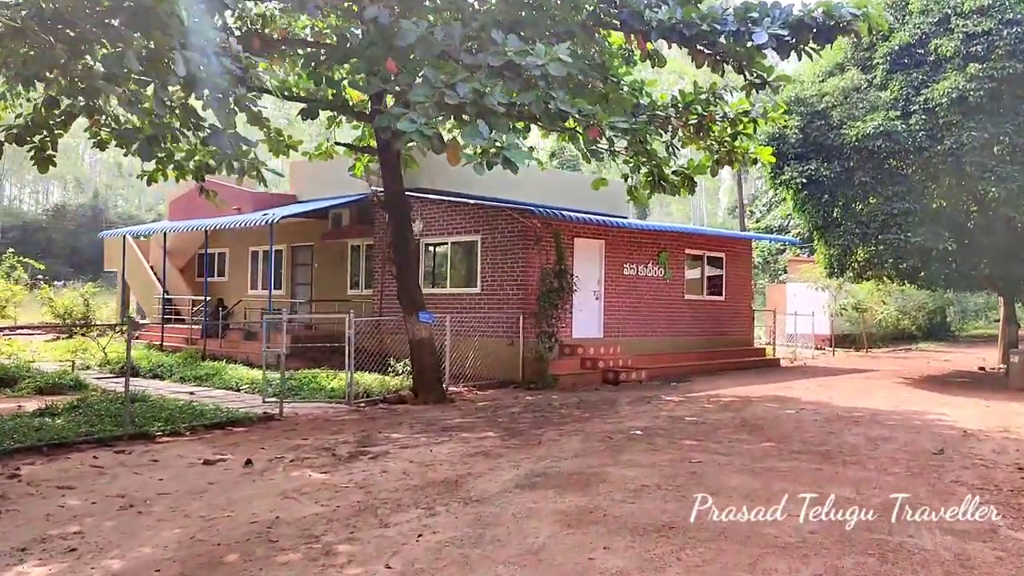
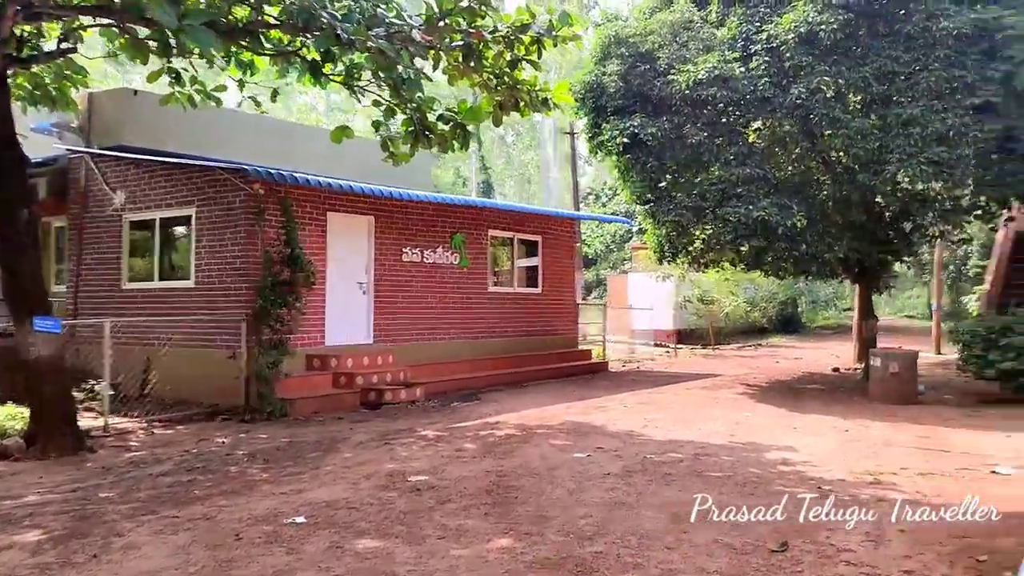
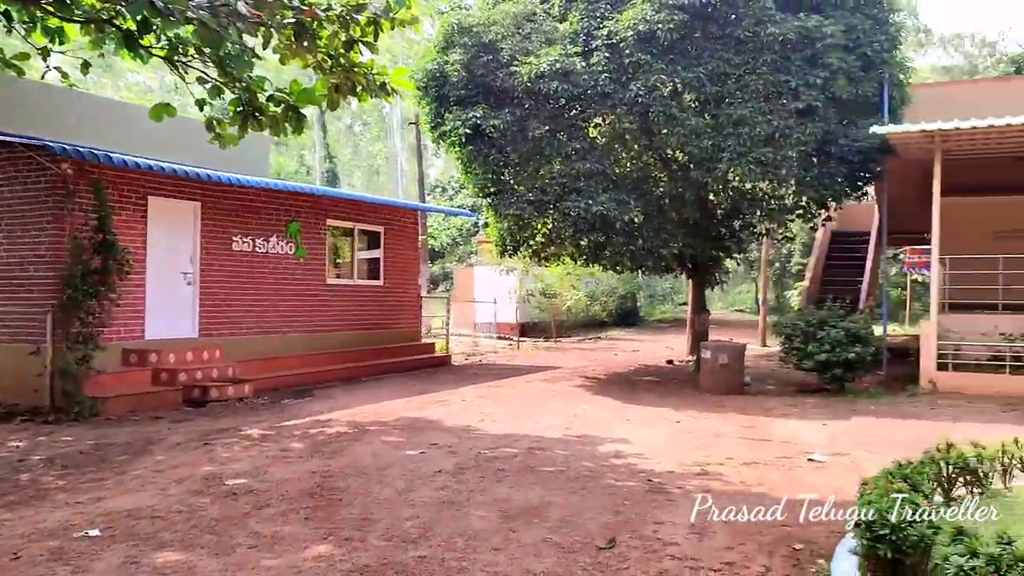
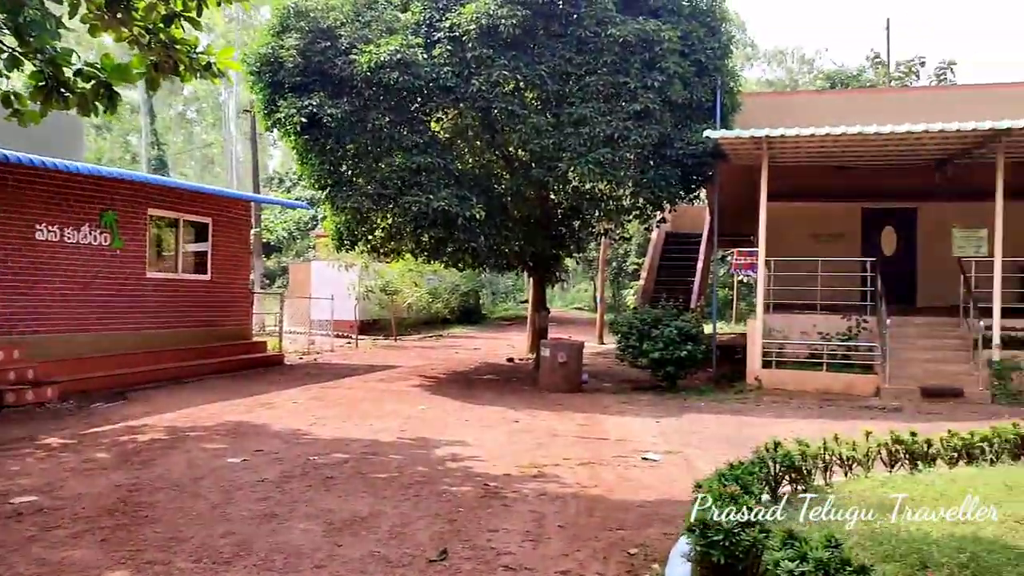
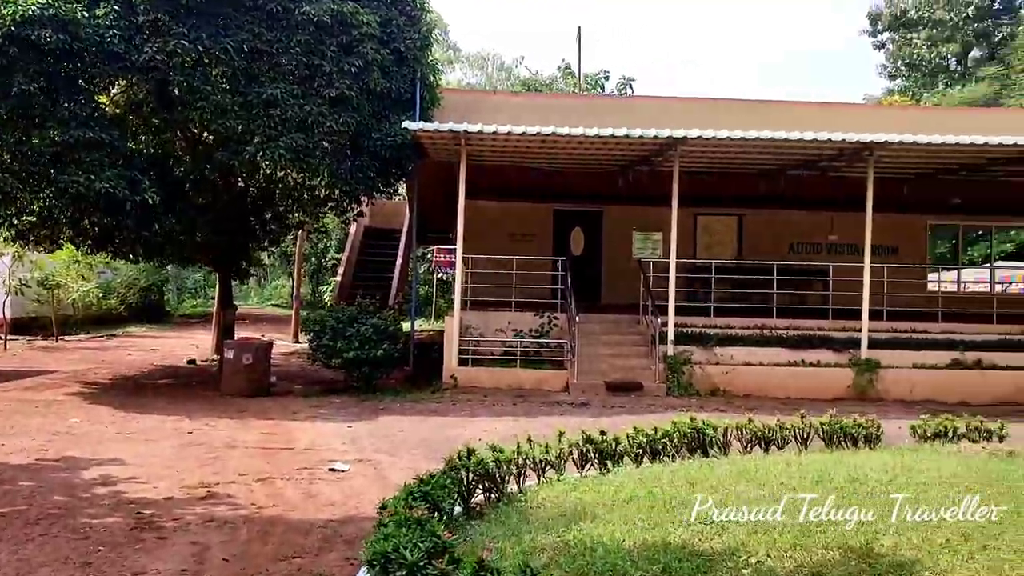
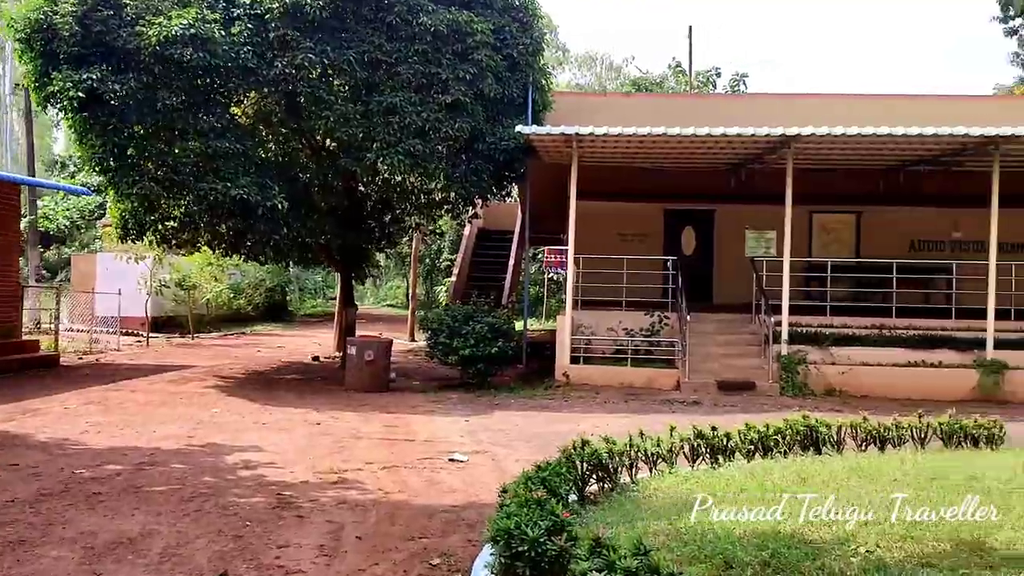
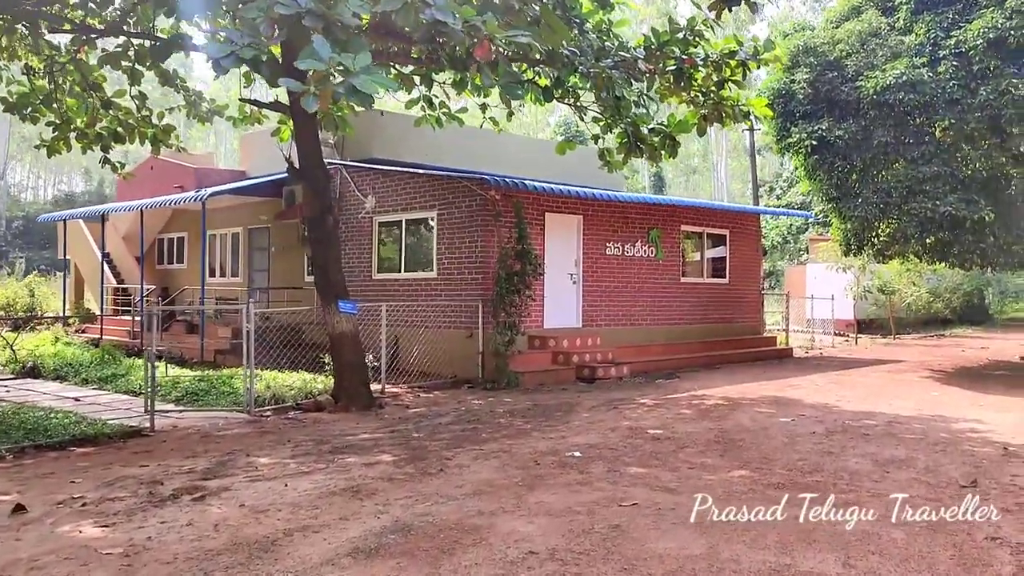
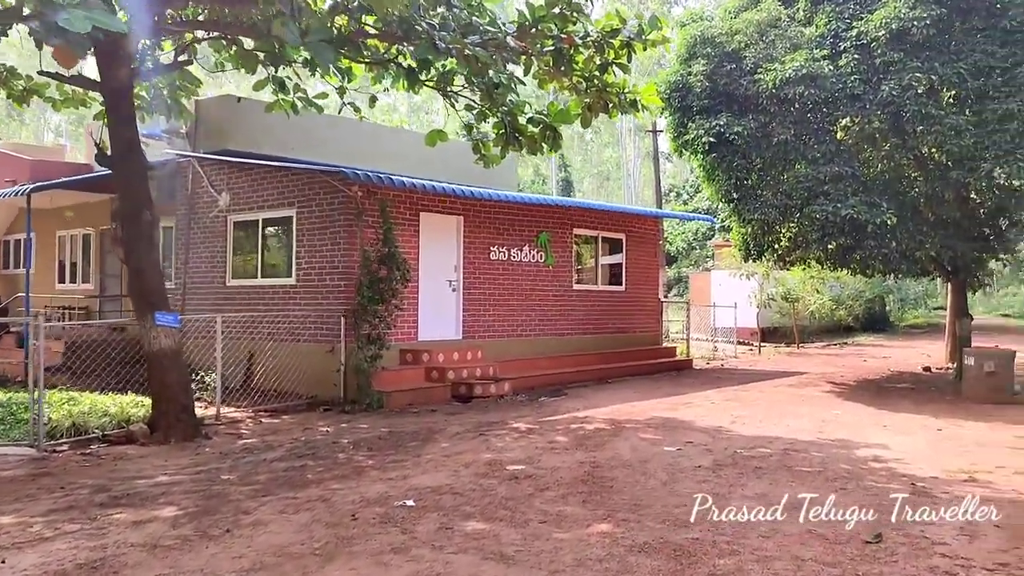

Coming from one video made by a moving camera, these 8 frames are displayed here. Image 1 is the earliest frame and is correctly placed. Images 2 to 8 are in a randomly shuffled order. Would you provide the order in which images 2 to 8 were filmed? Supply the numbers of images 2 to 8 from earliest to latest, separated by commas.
7, 8, 2, 3, 4, 6, 5
